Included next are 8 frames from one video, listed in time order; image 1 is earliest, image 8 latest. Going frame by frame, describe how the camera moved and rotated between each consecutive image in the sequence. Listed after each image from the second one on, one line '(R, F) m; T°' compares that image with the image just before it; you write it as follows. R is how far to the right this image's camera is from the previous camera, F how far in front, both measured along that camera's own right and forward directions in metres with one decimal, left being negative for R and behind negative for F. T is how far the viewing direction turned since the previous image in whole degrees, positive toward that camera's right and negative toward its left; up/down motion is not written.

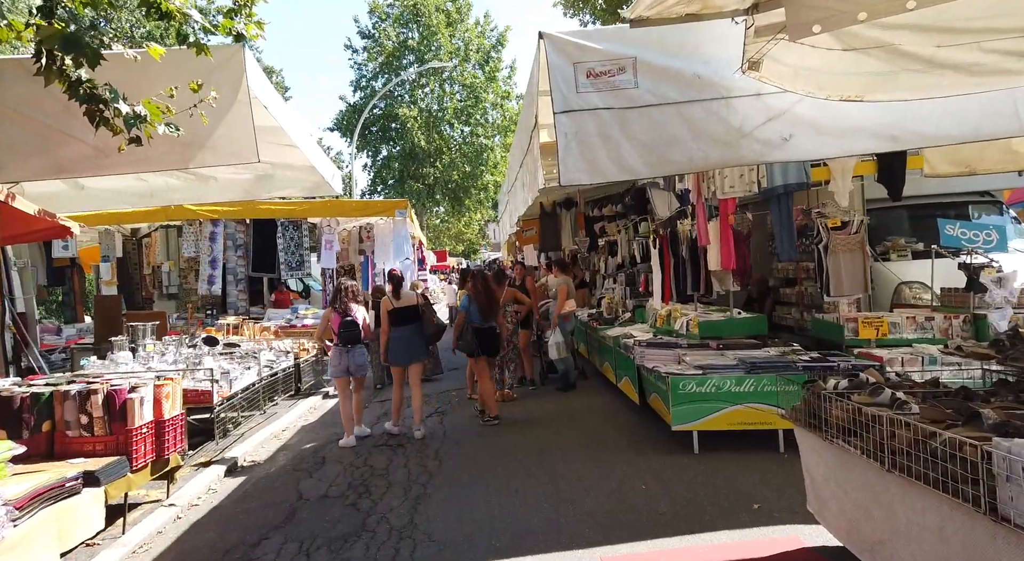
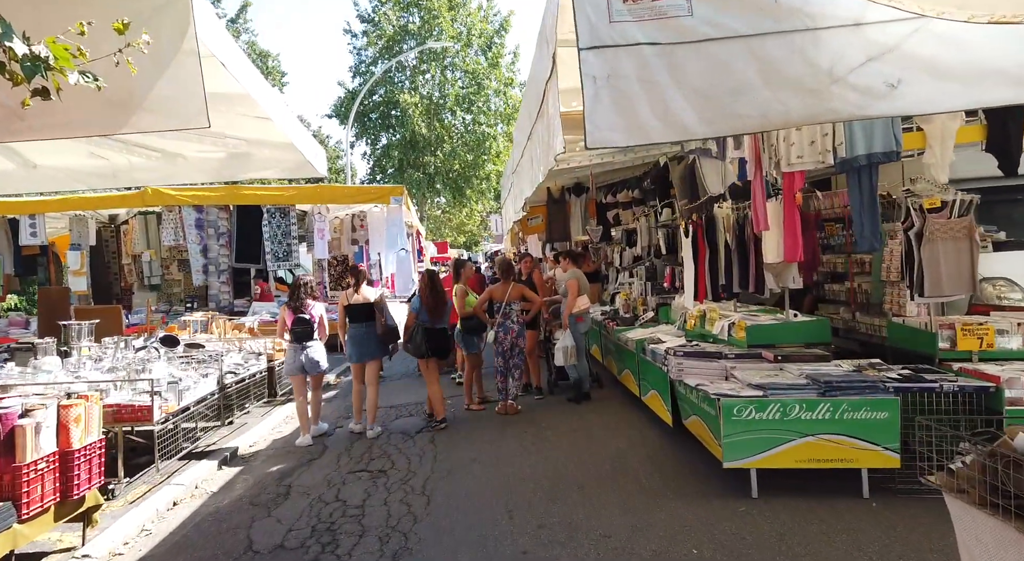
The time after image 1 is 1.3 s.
(0.0, +1.2) m; 0°
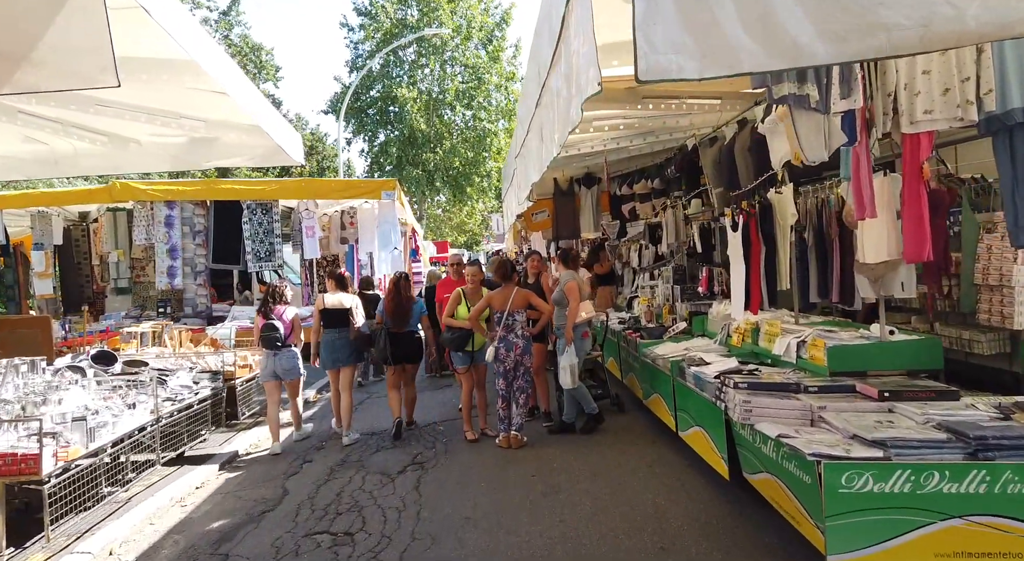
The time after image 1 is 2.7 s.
(0.0, +1.3) m; 0°
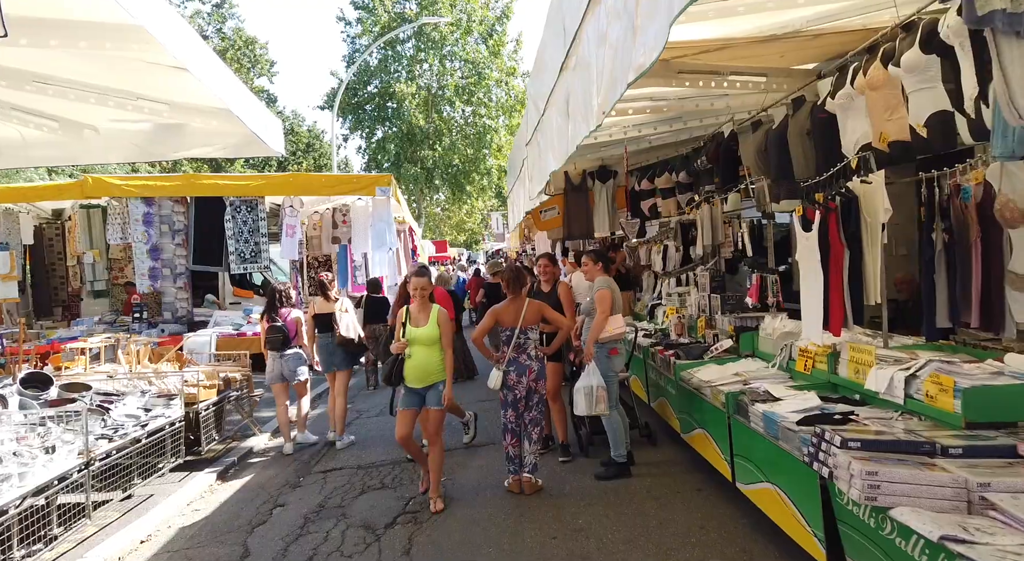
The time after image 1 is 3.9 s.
(-0.1, +1.0) m; 0°
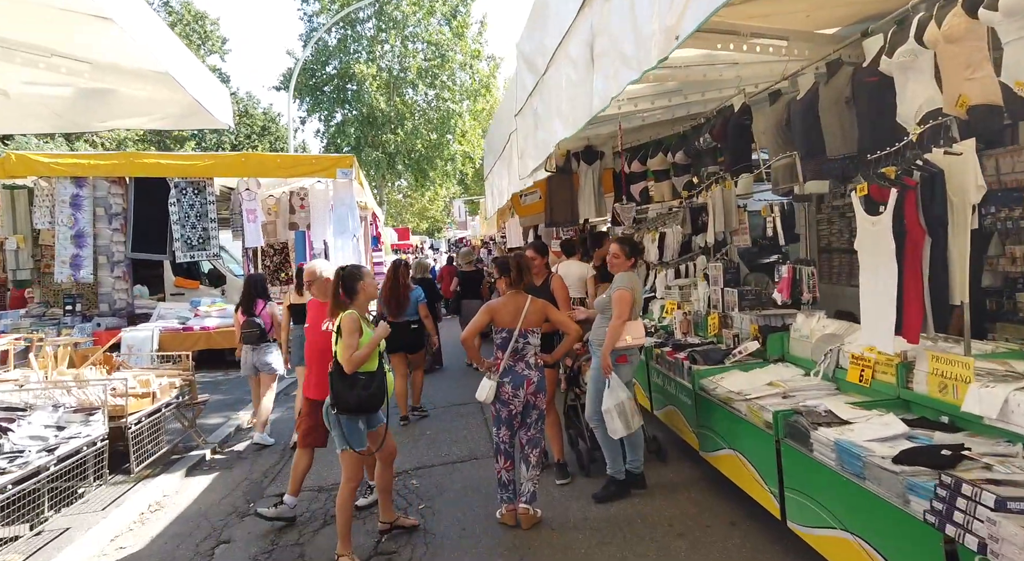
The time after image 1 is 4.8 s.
(-0.2, +0.8) m; +3°
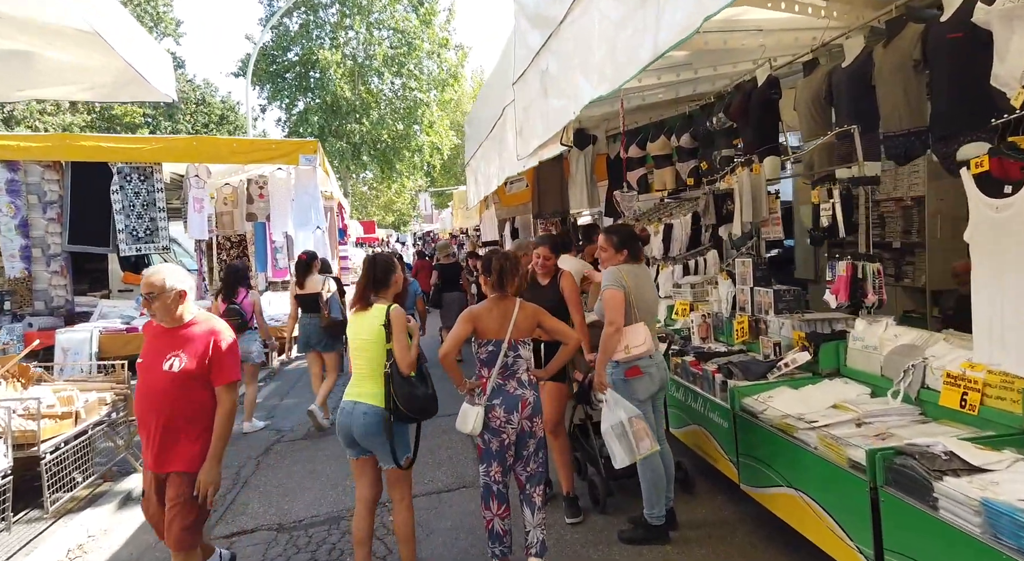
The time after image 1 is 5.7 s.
(-0.2, +0.8) m; +3°
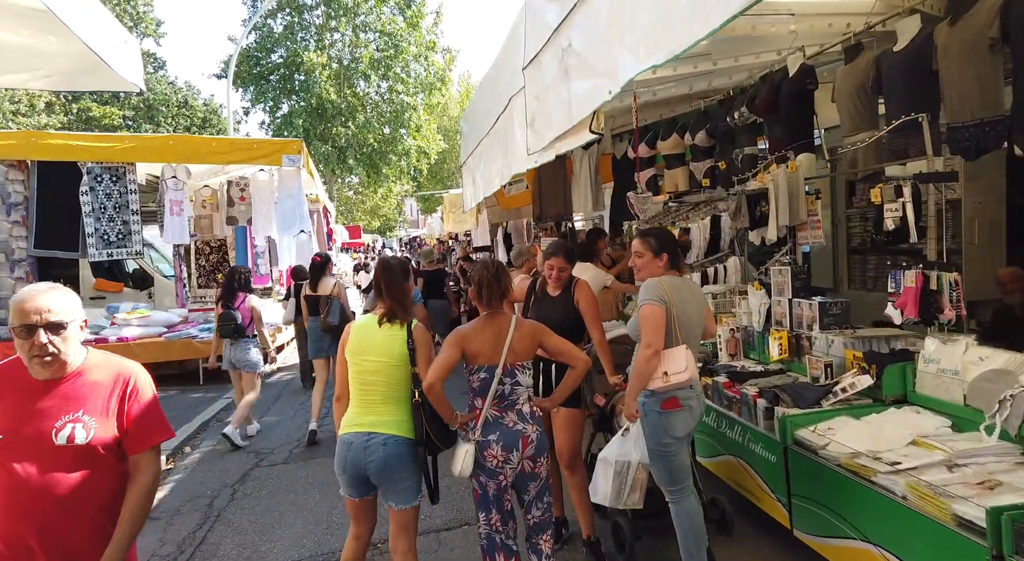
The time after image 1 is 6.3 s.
(-0.1, +0.5) m; +1°
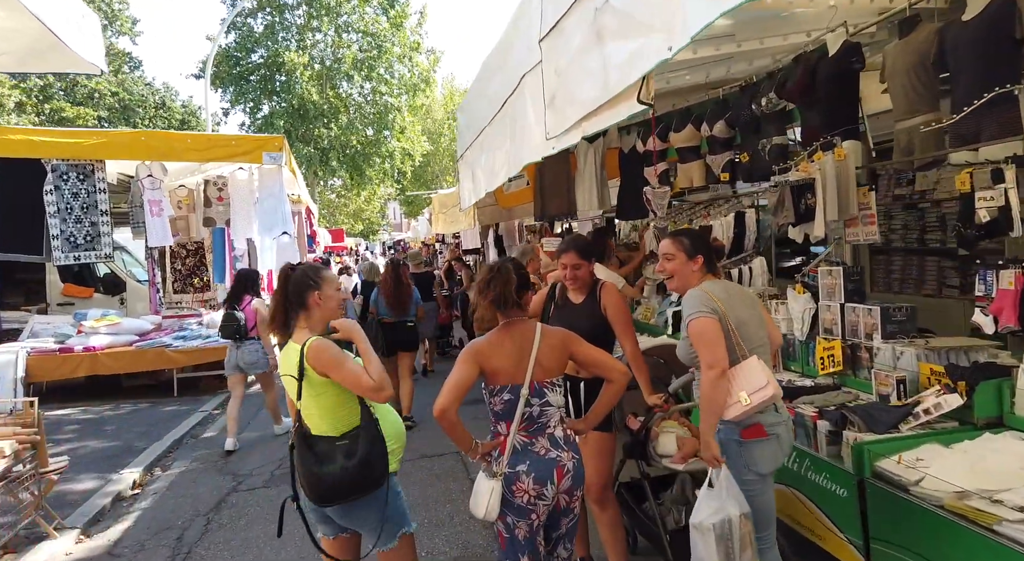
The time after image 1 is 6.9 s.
(-0.2, +0.5) m; +1°
